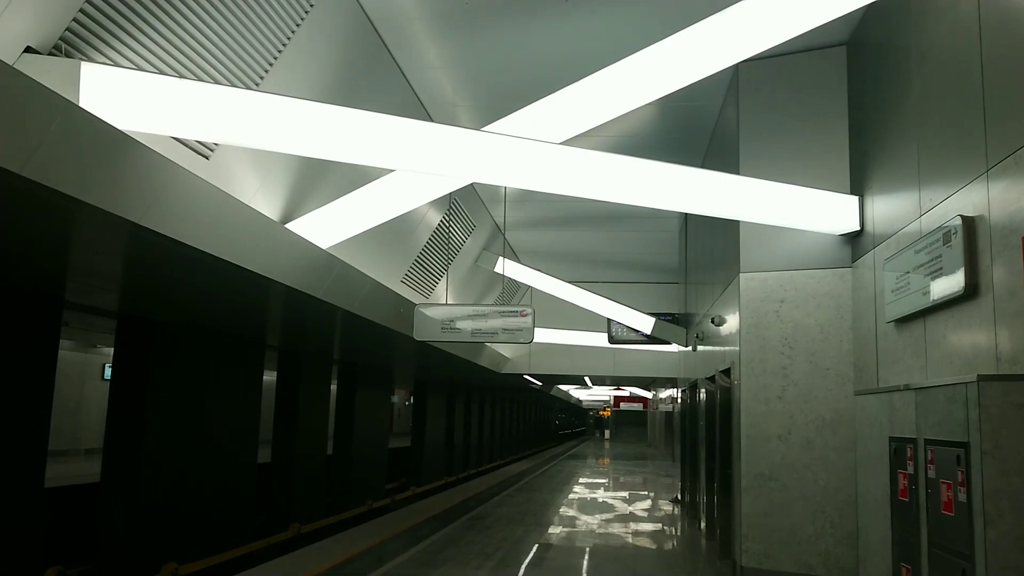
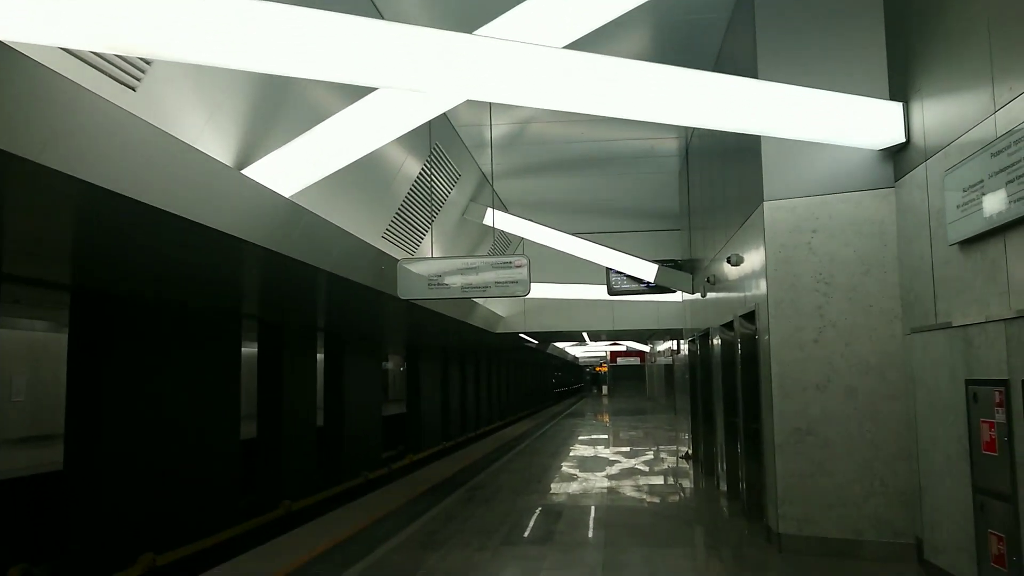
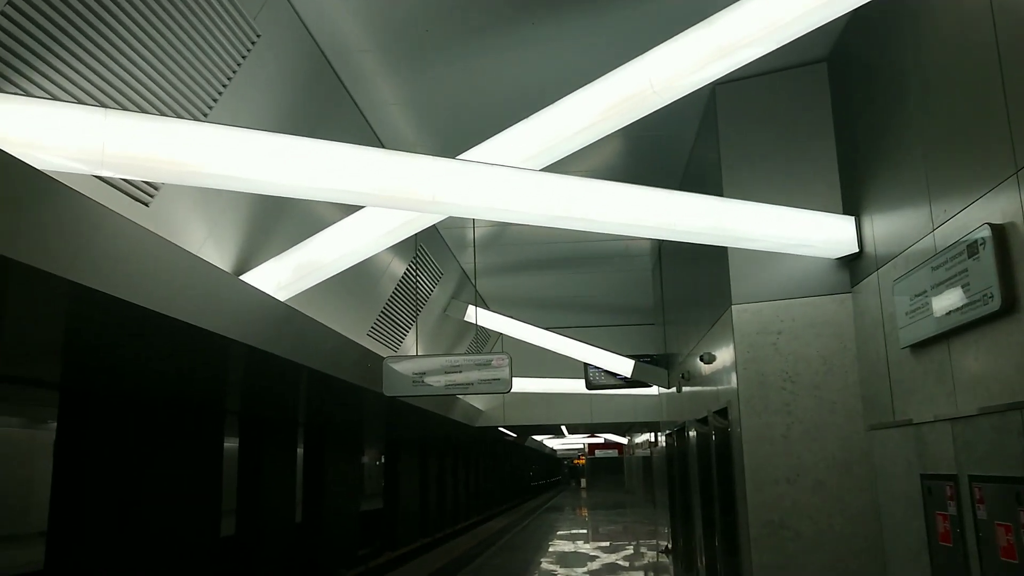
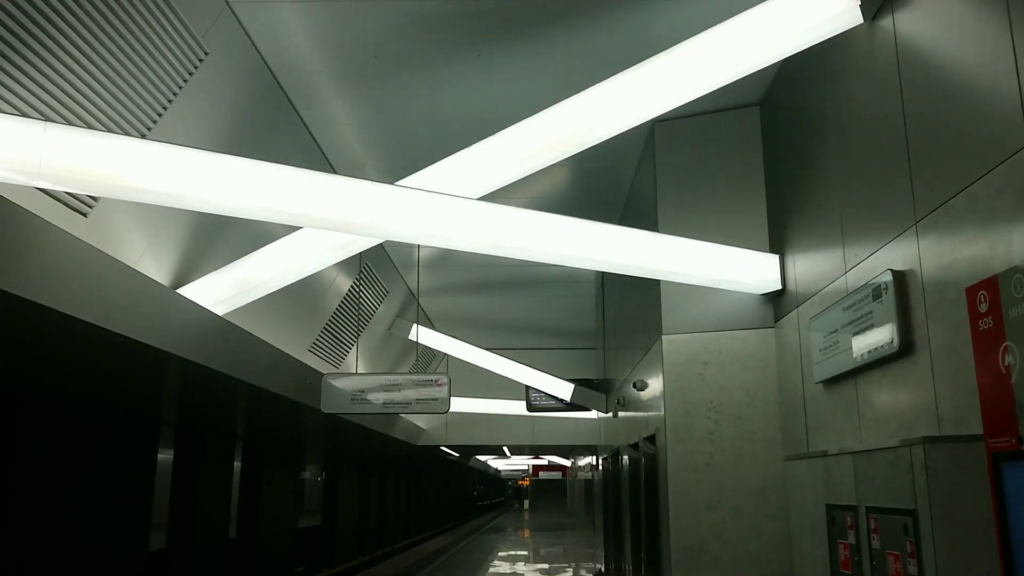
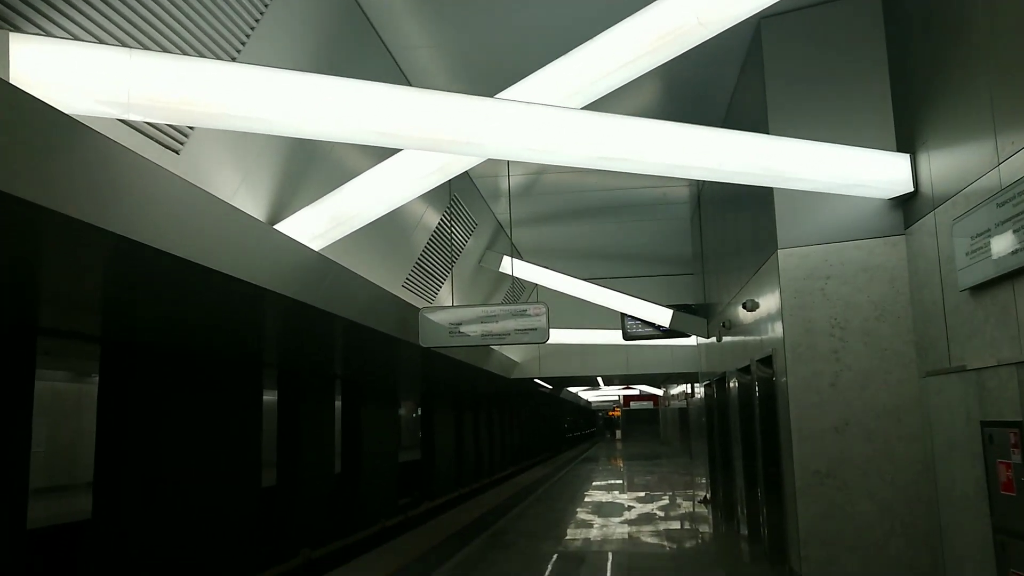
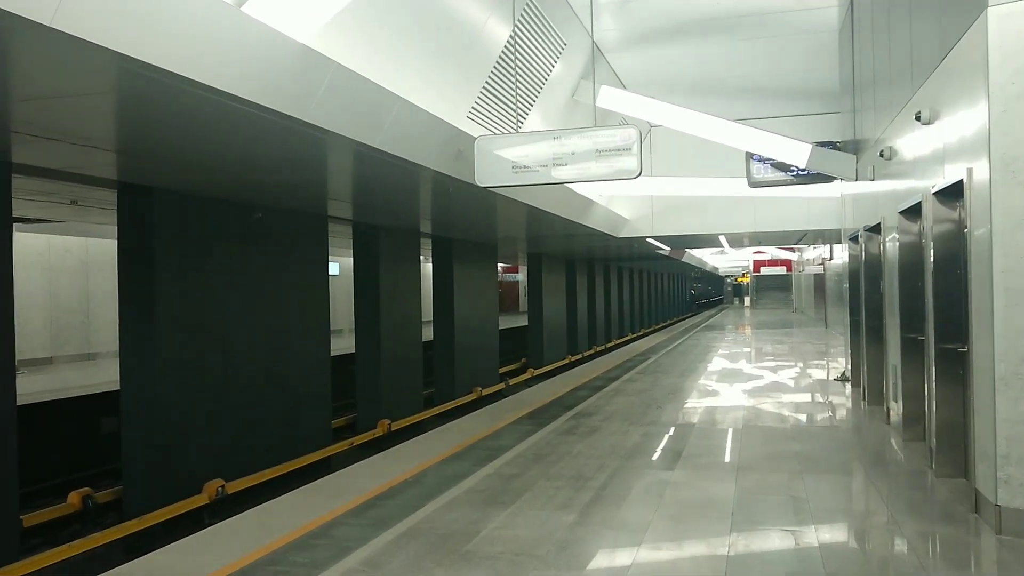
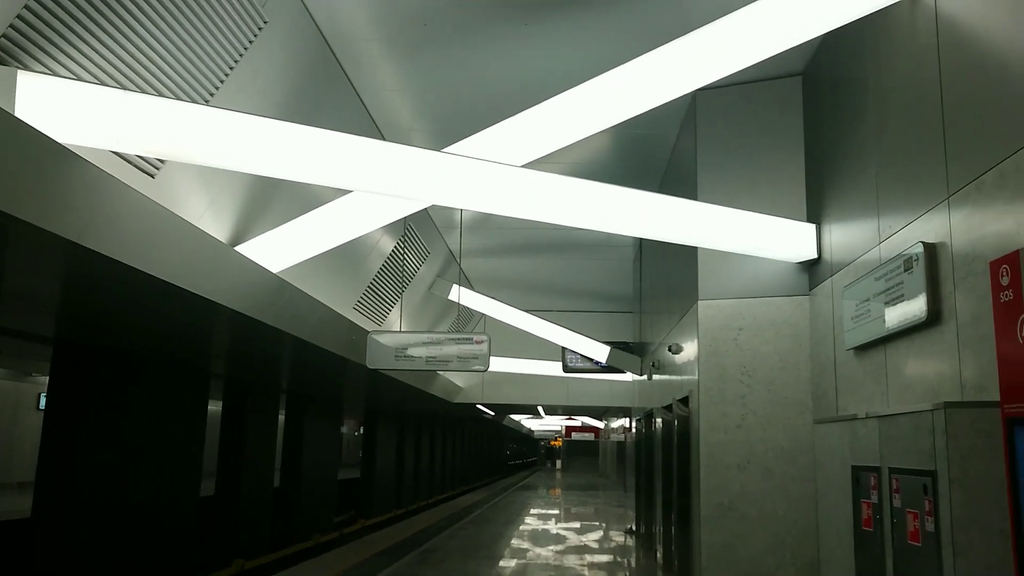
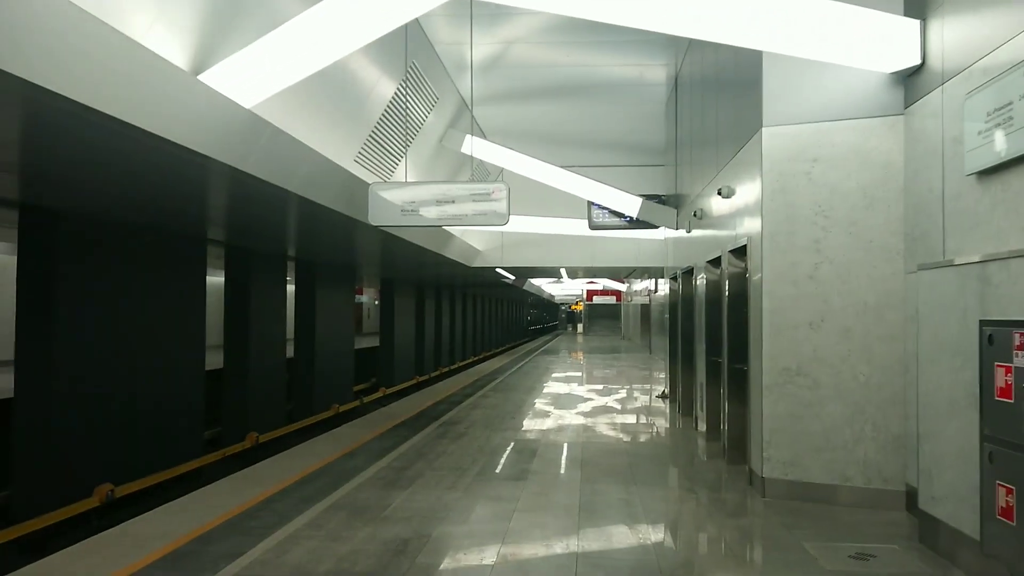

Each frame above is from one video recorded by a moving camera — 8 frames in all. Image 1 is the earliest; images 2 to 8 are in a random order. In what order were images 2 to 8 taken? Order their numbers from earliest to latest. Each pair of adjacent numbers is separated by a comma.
7, 4, 3, 5, 2, 8, 6
